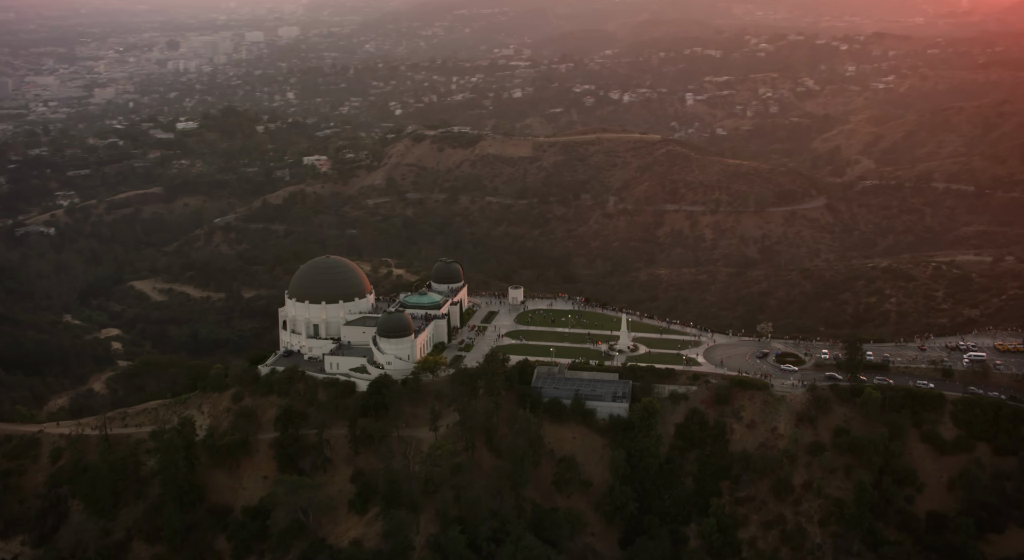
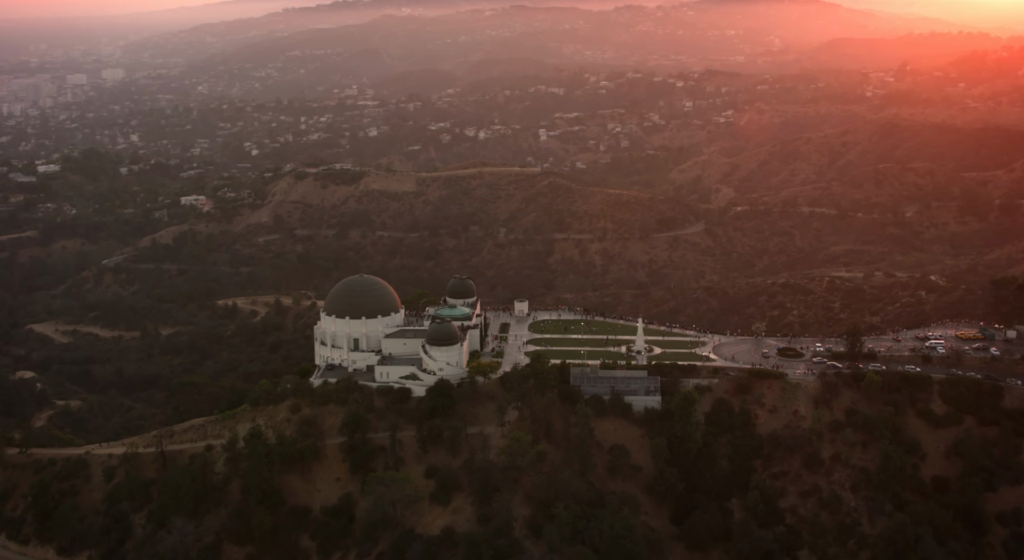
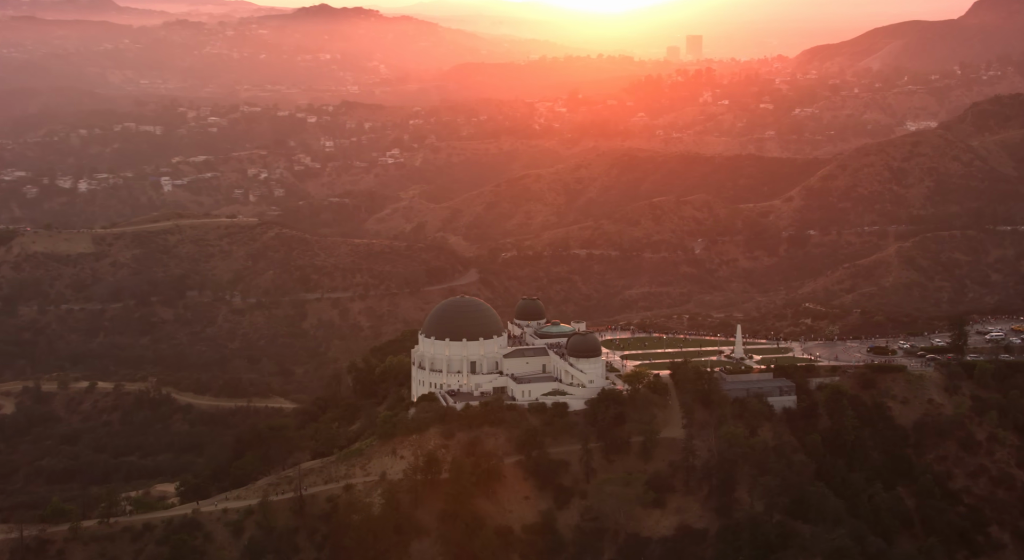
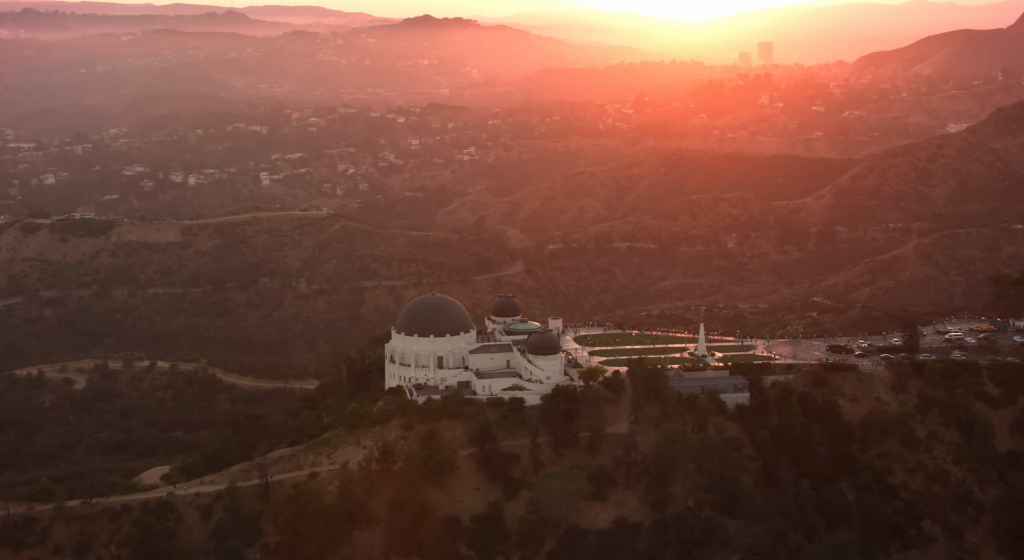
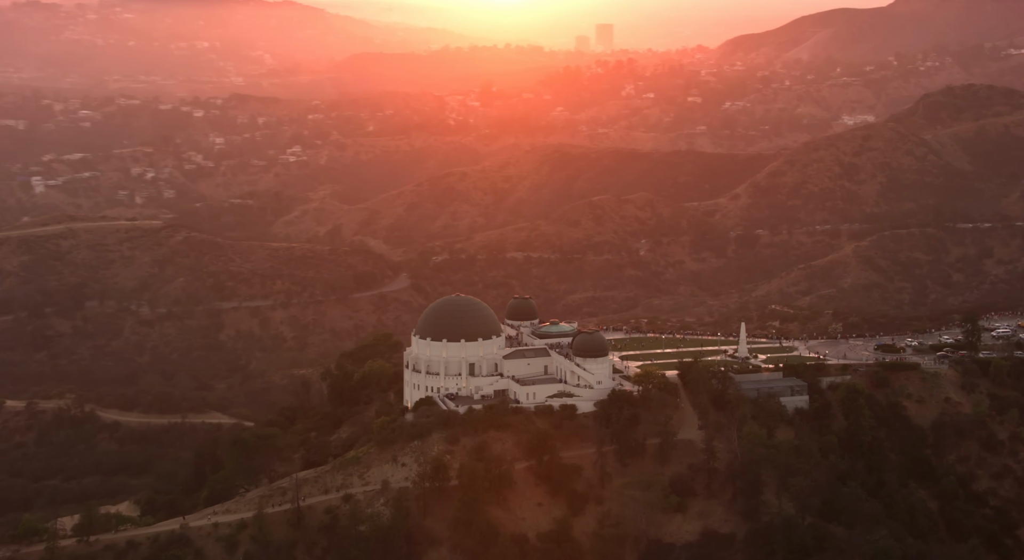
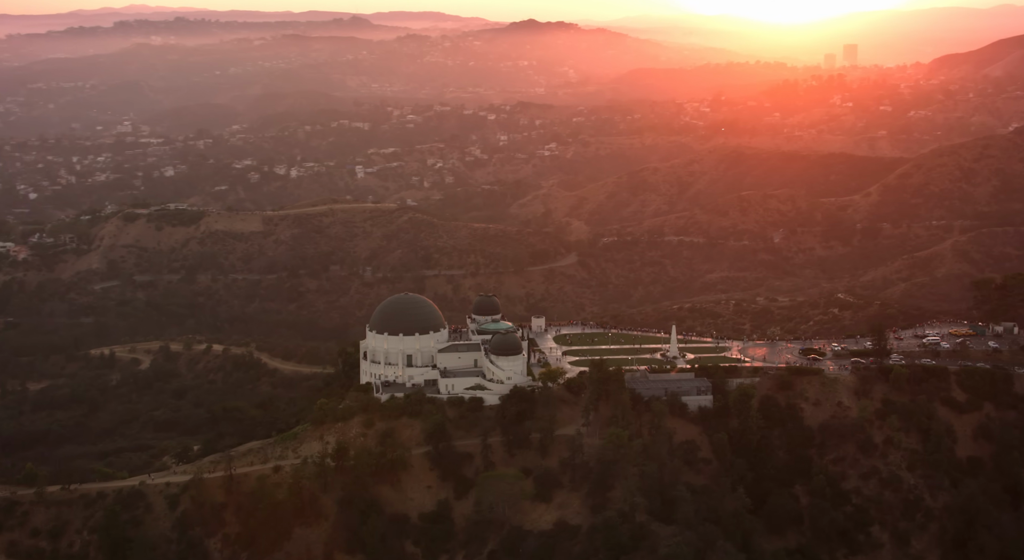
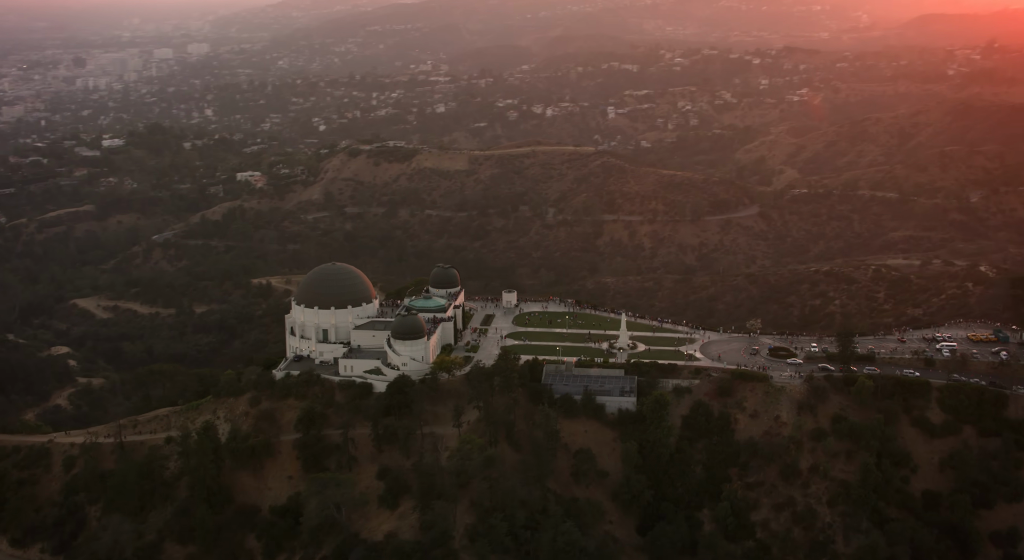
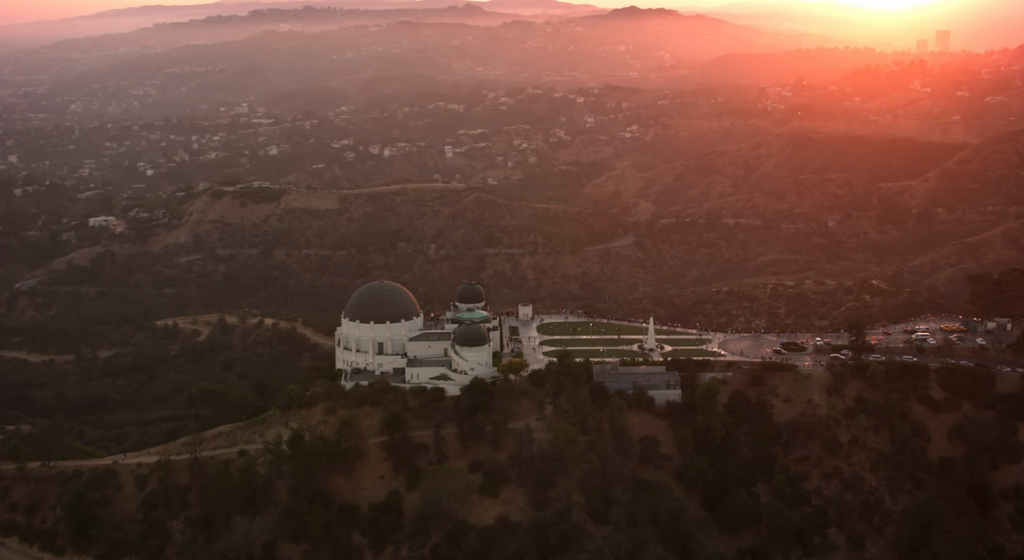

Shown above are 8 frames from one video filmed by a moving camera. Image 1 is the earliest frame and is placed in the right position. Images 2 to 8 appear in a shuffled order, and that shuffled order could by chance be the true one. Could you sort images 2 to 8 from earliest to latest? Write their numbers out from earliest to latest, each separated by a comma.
7, 2, 8, 6, 4, 3, 5
